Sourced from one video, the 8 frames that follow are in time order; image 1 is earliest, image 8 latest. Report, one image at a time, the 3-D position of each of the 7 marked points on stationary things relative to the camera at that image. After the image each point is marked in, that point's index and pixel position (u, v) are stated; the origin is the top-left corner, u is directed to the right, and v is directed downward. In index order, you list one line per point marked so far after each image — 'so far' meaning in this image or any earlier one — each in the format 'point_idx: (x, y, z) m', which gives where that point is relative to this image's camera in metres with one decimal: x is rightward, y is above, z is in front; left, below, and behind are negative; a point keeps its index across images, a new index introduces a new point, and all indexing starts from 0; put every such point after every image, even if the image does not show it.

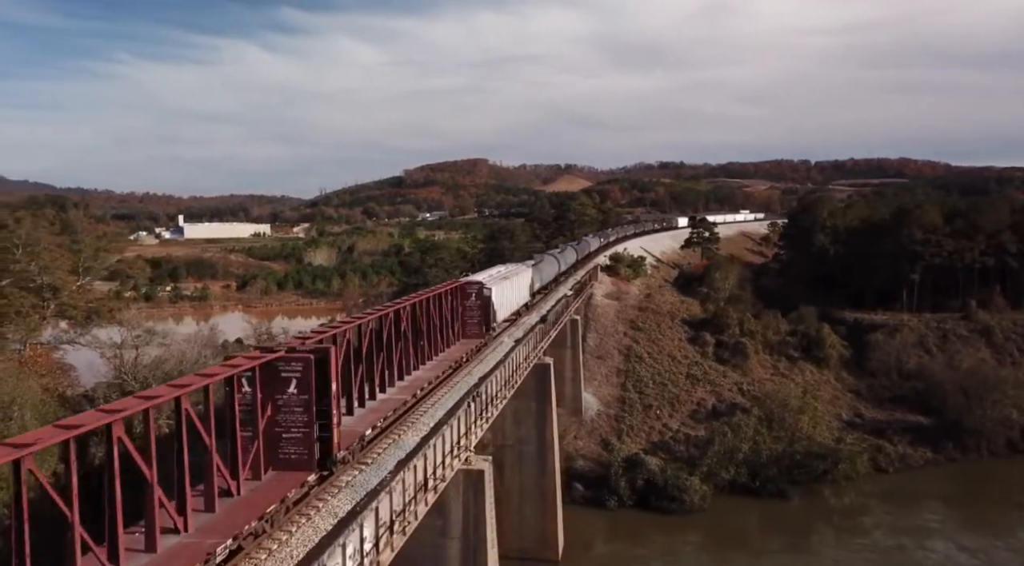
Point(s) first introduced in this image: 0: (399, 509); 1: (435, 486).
0: (-2.0, -4.0, +13.3) m
1: (-1.6, -4.1, +15.6) m
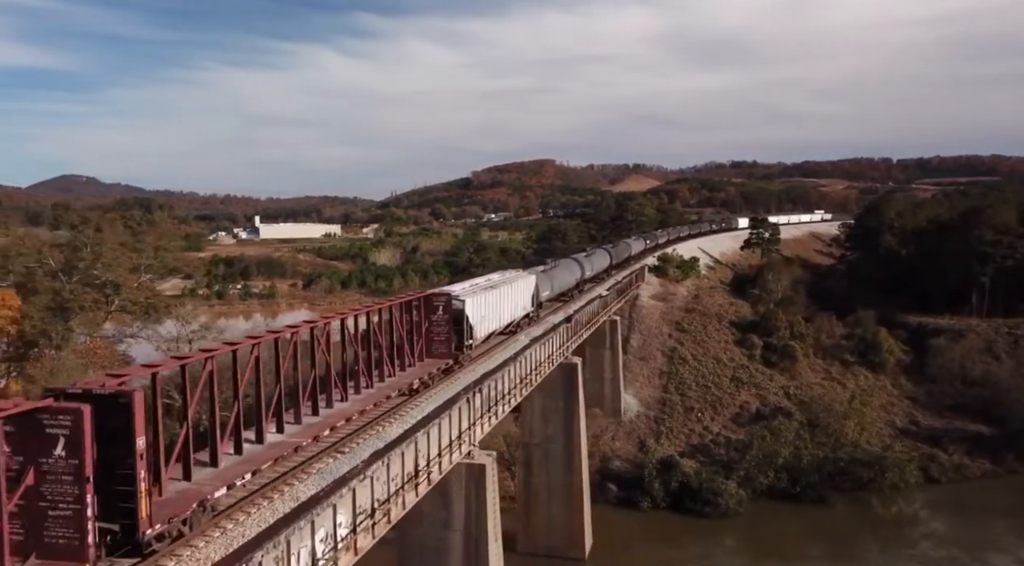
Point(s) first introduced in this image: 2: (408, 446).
0: (-2.4, -3.9, +14.0) m
1: (-1.8, -4.1, +16.2) m
2: (-2.1, -3.2, +14.9) m
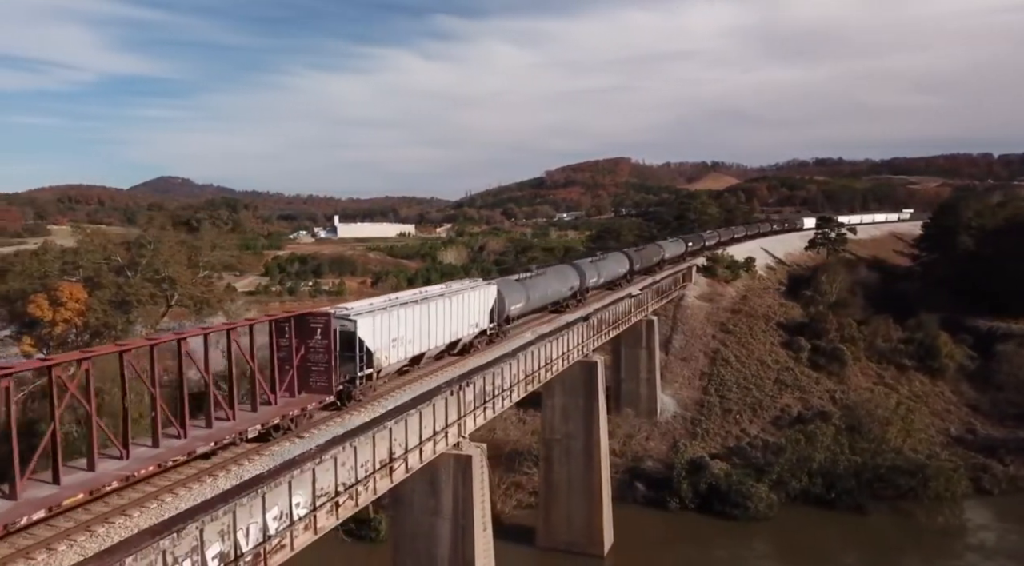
0: (-3.2, -3.9, +14.9) m
1: (-2.4, -4.0, +17.0) m
2: (-2.8, -3.1, +15.8) m
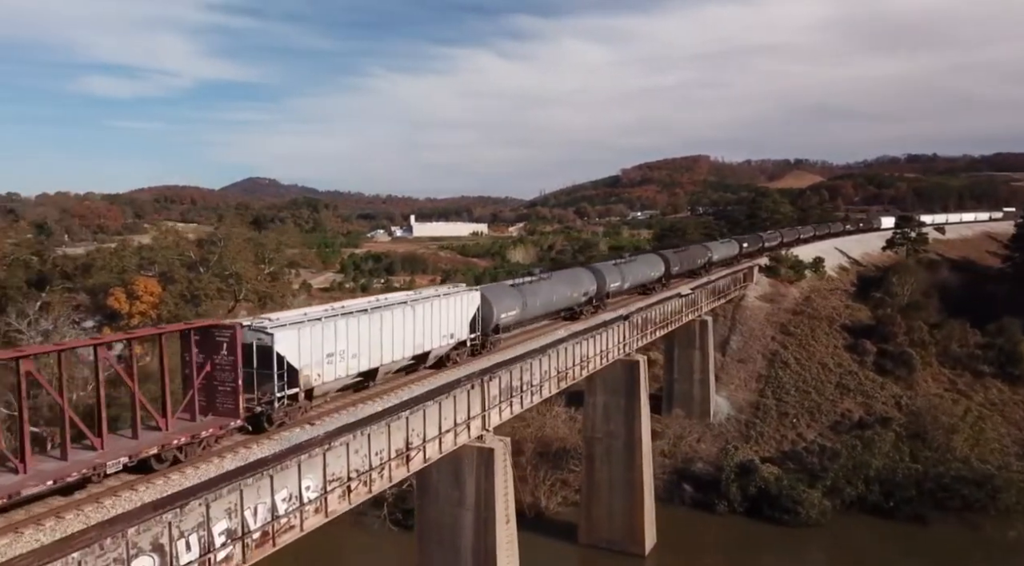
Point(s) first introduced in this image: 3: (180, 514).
0: (-3.1, -3.8, +15.5) m
1: (-2.1, -3.9, +17.6) m
2: (-2.6, -3.0, +16.4) m
3: (-5.0, -3.5, +11.4) m
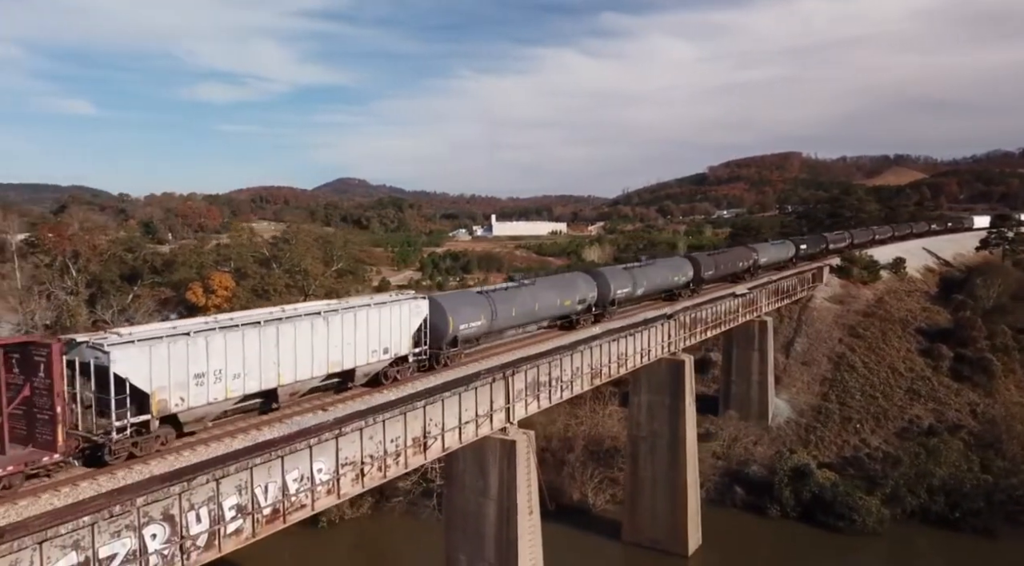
0: (-2.9, -3.7, +16.3) m
1: (-1.7, -3.8, +18.3) m
2: (-2.3, -2.9, +17.1) m
3: (-5.3, -3.3, +12.4) m
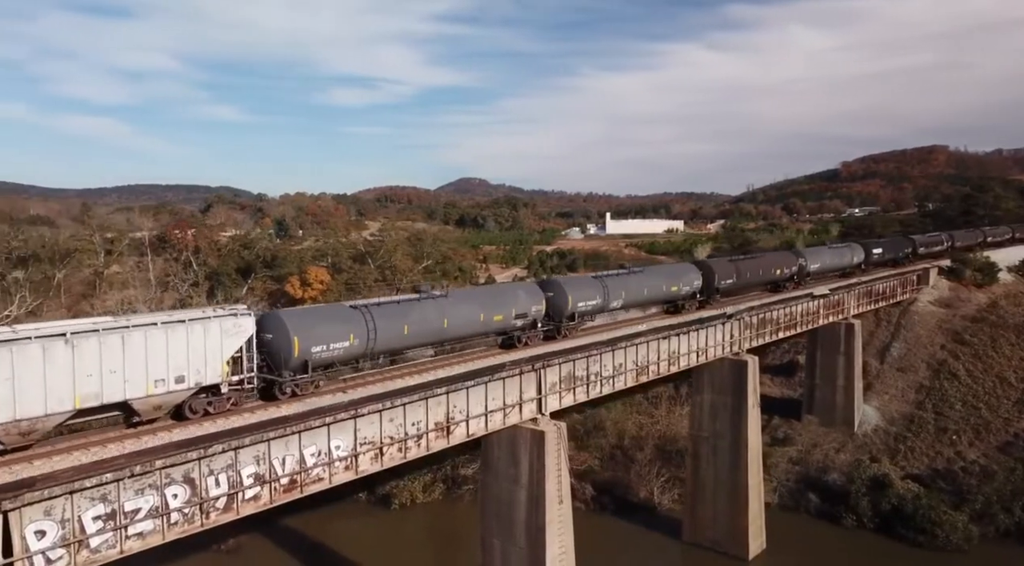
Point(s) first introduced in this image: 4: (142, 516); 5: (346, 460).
0: (-2.7, -3.5, +17.5) m
1: (-1.2, -3.7, +19.3) m
2: (-2.0, -2.8, +18.2) m
3: (-5.6, -3.2, +14.0) m
4: (-6.4, -4.0, +13.2) m
5: (-3.6, -3.8, +16.5) m
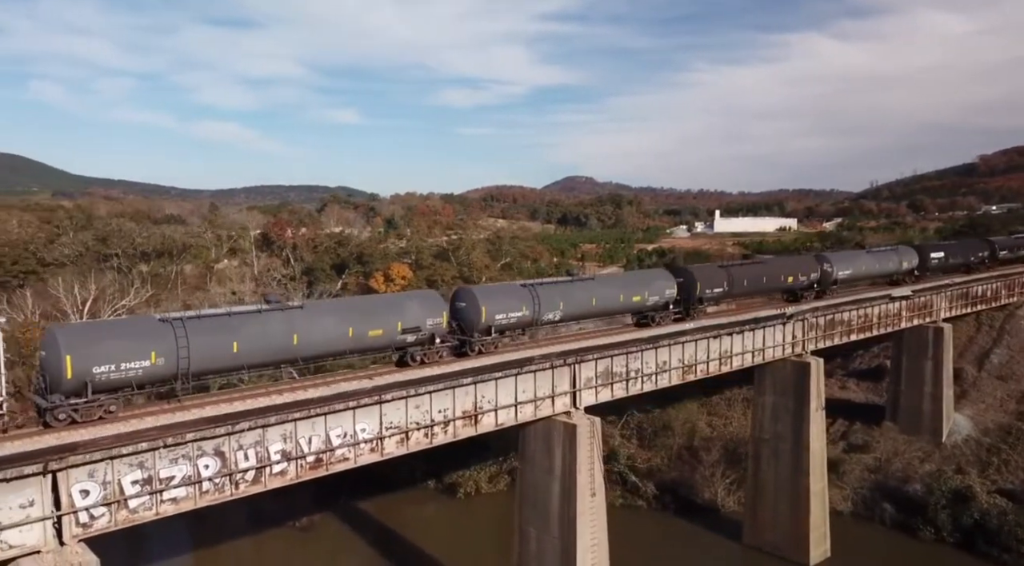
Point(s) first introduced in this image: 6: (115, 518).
0: (-2.2, -3.4, +18.5) m
1: (-0.4, -3.6, +20.0) m
2: (-1.4, -2.7, +19.0) m
3: (-5.6, -3.0, +15.4) m
4: (-6.5, -3.9, +14.8) m
5: (-3.2, -3.7, +17.6) m
6: (-7.4, -4.4, +14.2) m
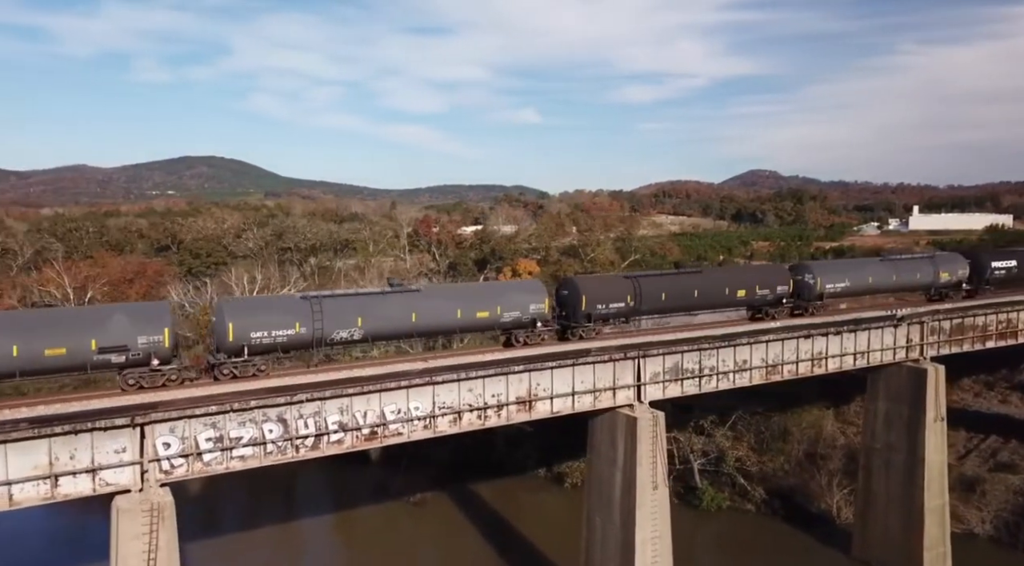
0: (-1.0, -3.2, +19.7) m
1: (+1.1, -3.4, +20.8) m
2: (0.0, -2.5, +20.1) m
3: (-5.0, -2.7, +17.5) m
4: (-6.0, -3.6, +17.1) m
5: (-2.2, -3.5, +19.1) m
6: (-7.0, -4.1, +16.7) m
